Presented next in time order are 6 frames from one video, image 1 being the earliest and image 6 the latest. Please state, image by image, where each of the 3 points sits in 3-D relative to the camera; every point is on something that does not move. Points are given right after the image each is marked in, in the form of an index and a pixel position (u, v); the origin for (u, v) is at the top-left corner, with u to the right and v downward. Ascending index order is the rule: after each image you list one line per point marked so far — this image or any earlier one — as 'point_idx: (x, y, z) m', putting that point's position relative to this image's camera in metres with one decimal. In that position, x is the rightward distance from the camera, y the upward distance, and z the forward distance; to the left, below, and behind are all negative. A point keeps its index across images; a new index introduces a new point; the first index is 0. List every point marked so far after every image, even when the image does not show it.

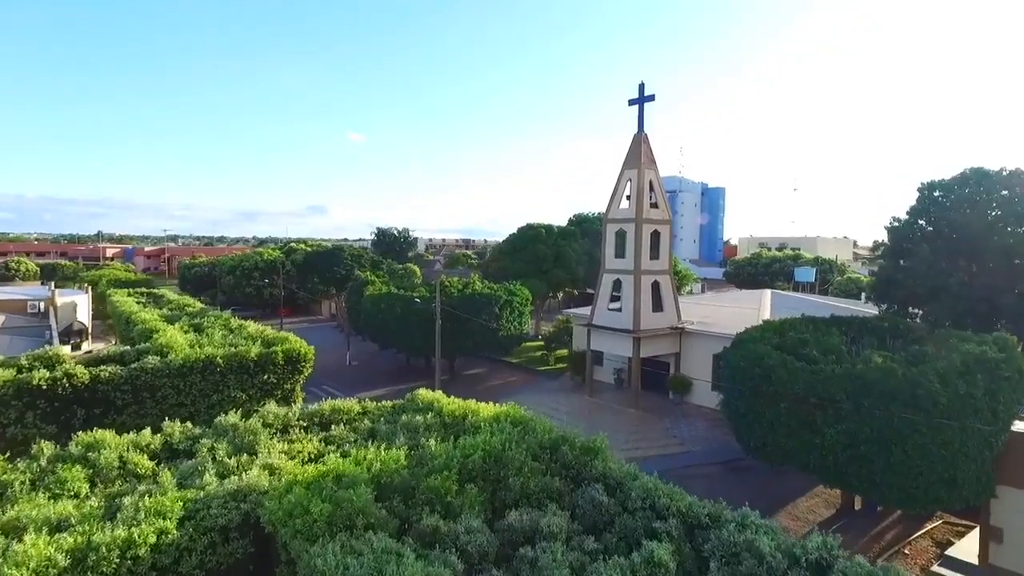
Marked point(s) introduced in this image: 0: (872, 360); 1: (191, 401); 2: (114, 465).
0: (+6.7, -1.3, +12.1) m
1: (-7.9, -2.8, +16.1) m
2: (-5.0, -2.2, +8.3) m
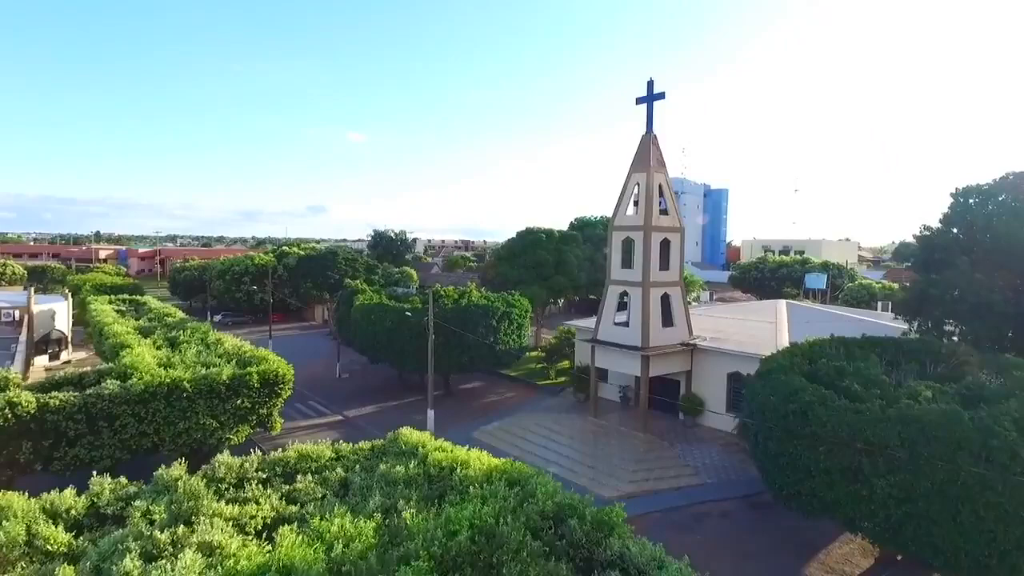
0: (+6.6, -1.7, +10.6) m
1: (-8.0, -3.2, +14.6) m
2: (-5.1, -2.6, +6.7) m
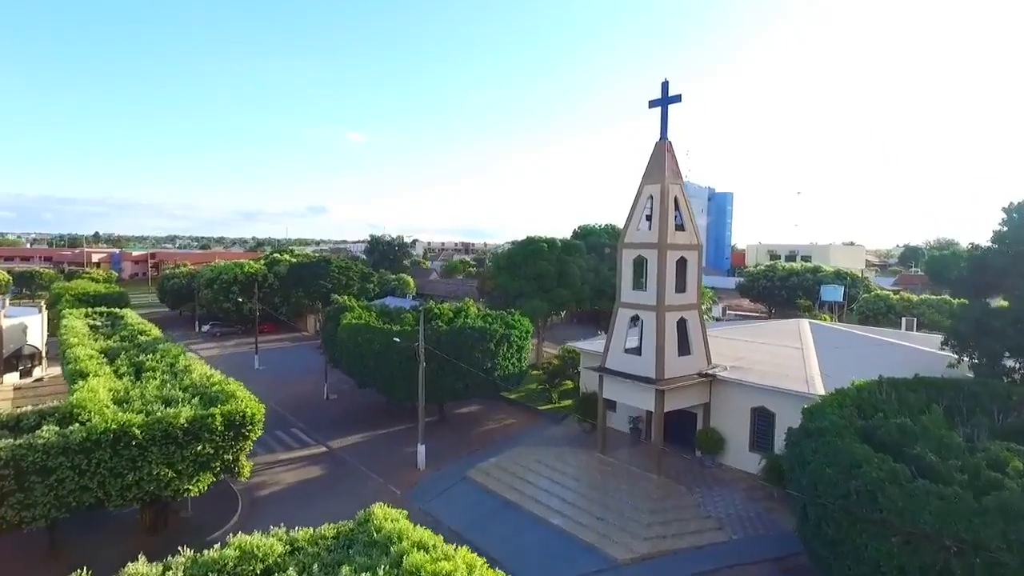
0: (+6.6, -2.4, +8.6) m
1: (-8.0, -3.8, +12.6) m
2: (-5.1, -3.2, +4.8) m
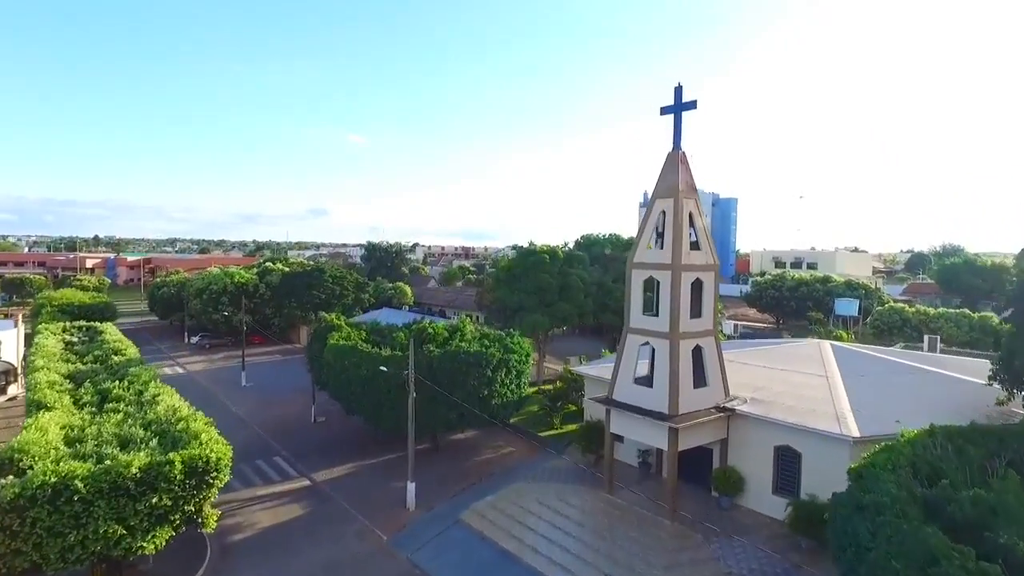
0: (+6.5, -2.9, +7.0) m
1: (-8.0, -4.3, +11.0) m
2: (-5.2, -3.7, +3.2) m
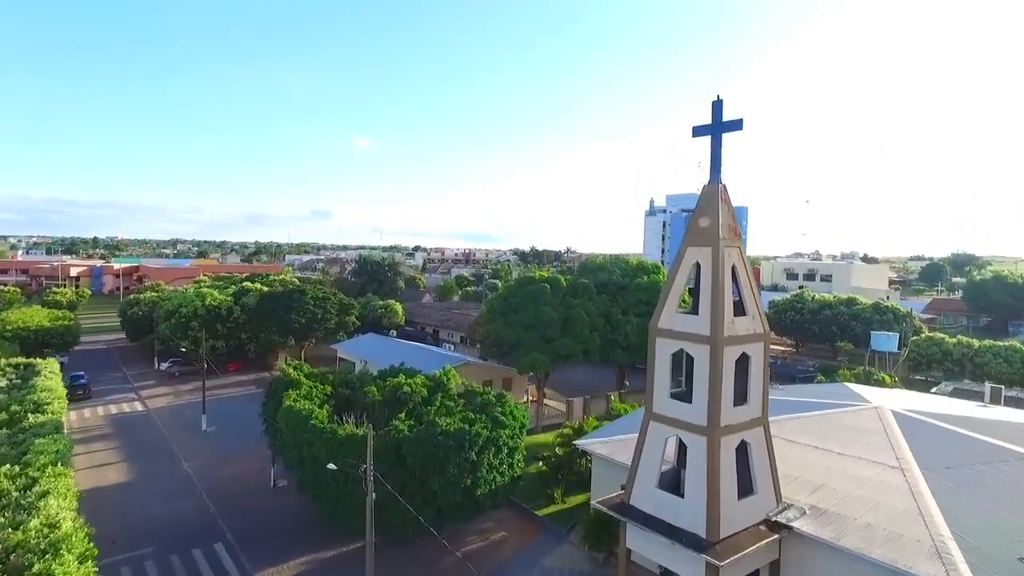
0: (+6.3, -4.4, +3.2) m
1: (-8.3, -5.7, +7.2) m
2: (-5.5, -5.1, -0.6) m
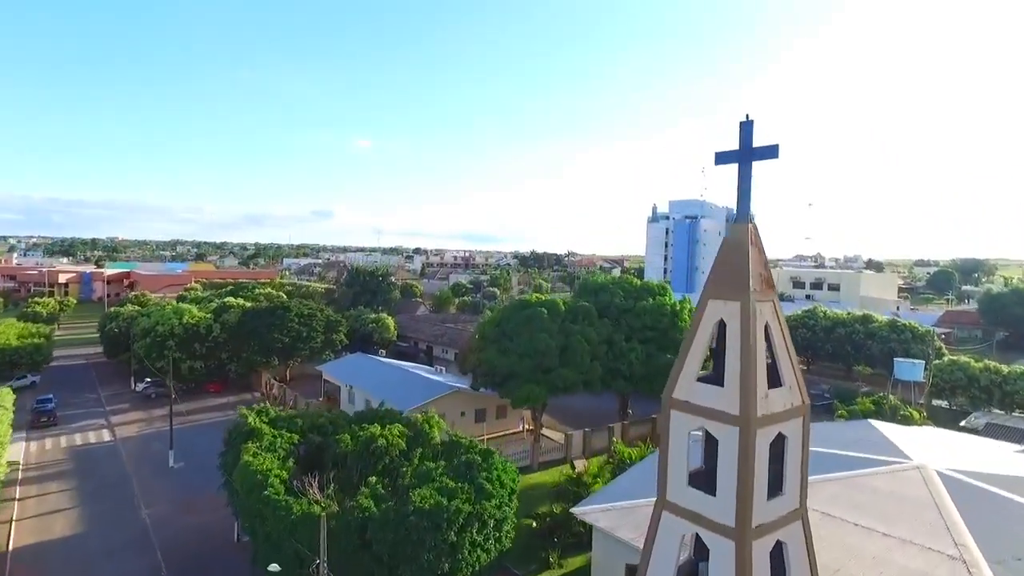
0: (+6.0, -5.3, +0.8) m
1: (-8.6, -6.7, +4.9) m
2: (-5.8, -6.1, -2.9) m
